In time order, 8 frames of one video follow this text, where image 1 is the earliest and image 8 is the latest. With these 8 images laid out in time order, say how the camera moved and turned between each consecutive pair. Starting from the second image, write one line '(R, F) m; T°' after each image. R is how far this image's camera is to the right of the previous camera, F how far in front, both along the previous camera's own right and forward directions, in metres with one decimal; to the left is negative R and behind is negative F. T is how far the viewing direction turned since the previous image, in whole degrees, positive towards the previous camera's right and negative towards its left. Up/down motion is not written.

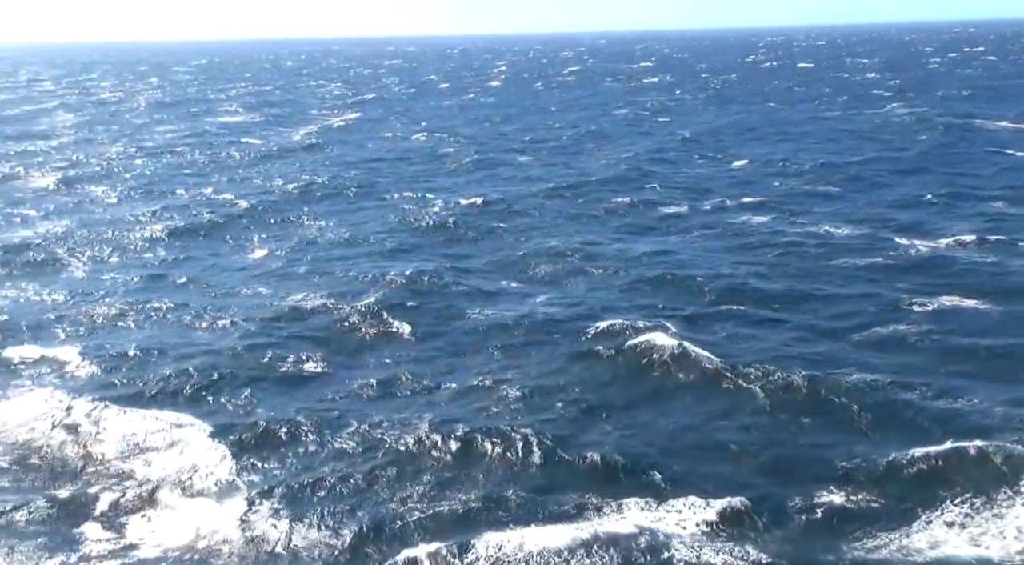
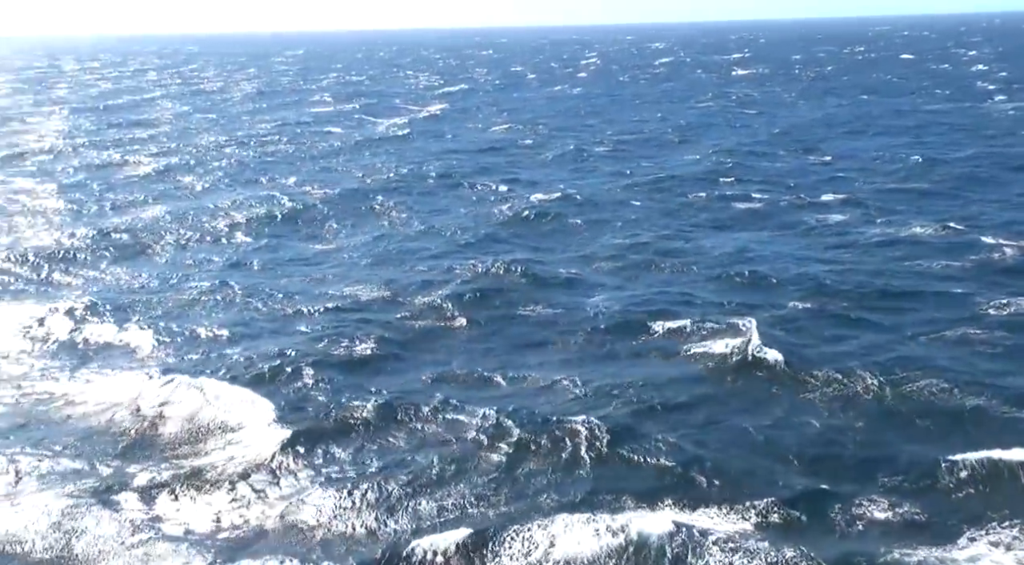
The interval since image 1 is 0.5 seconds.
(+1.6, -0.1) m; -6°
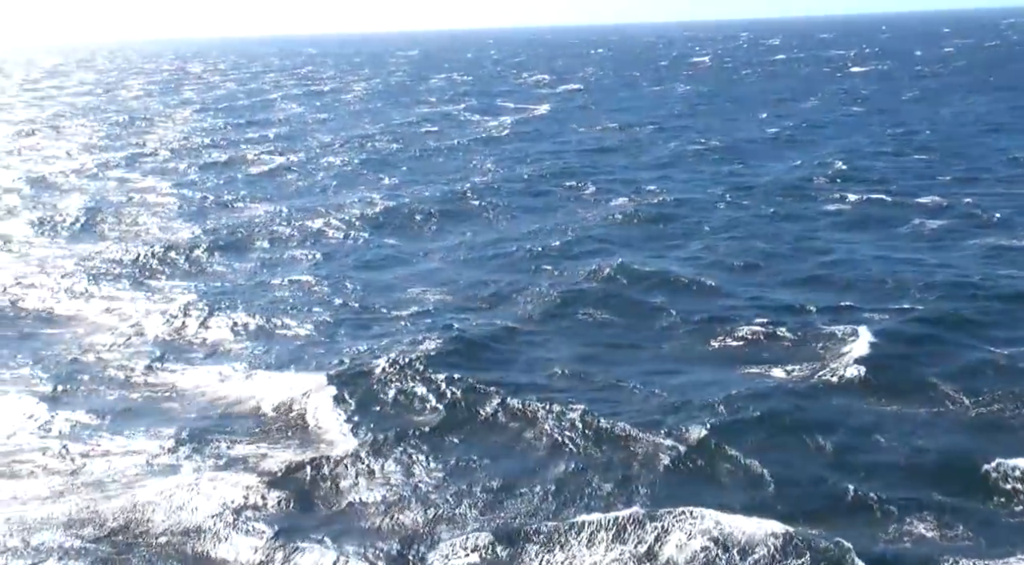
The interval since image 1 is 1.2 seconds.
(+2.1, 0.0) m; -8°
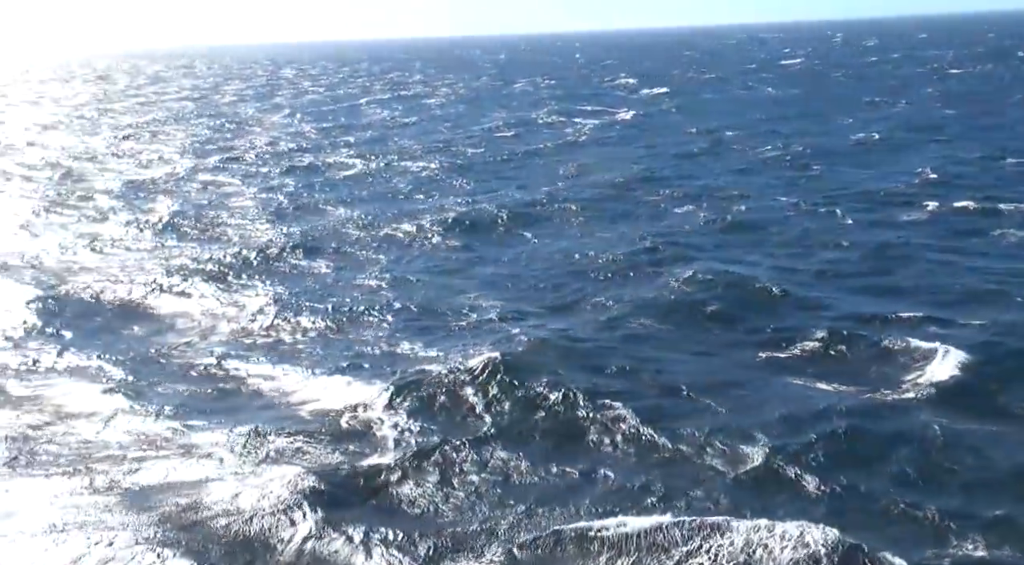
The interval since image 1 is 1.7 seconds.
(+1.5, +0.2) m; -6°
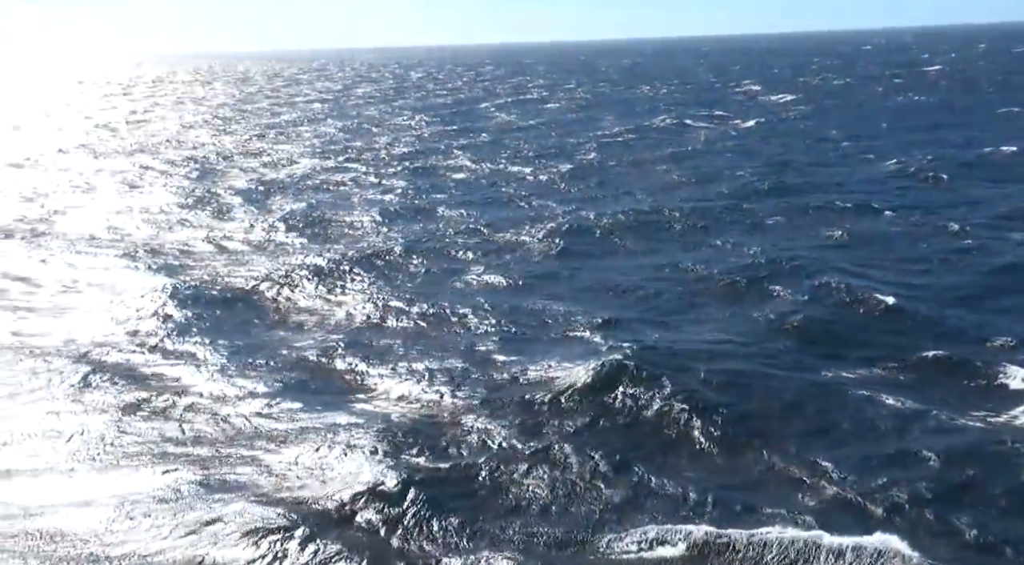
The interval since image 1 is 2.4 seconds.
(+2.0, +0.4) m; -8°
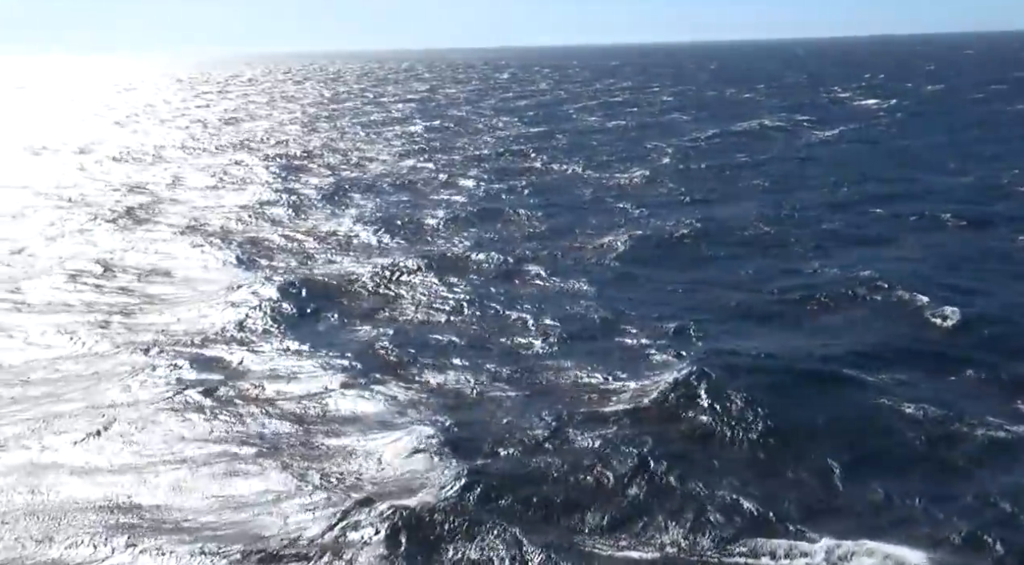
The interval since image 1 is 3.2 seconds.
(+2.0, +0.2) m; -6°
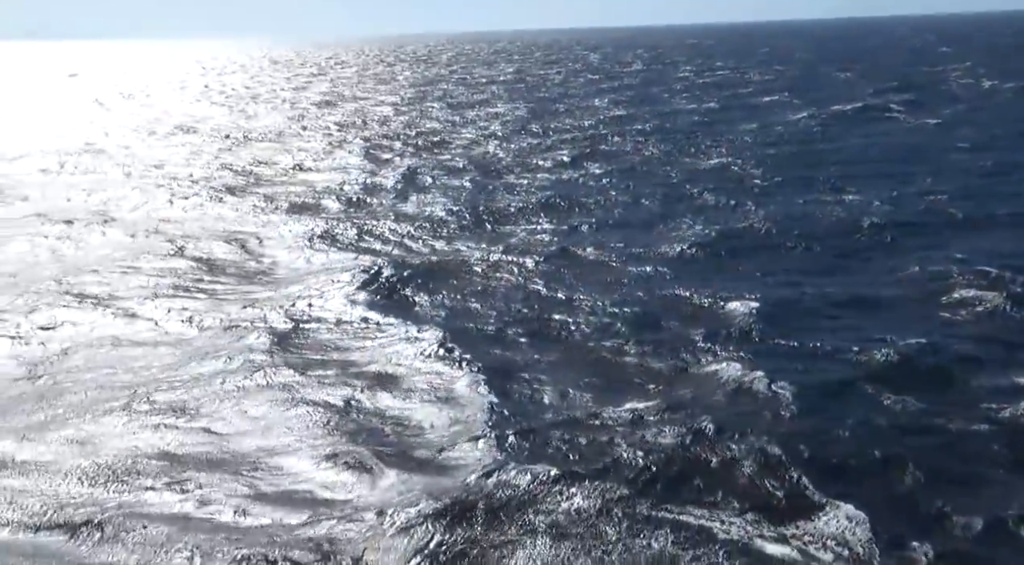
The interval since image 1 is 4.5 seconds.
(+0.4, -0.3) m; -4°
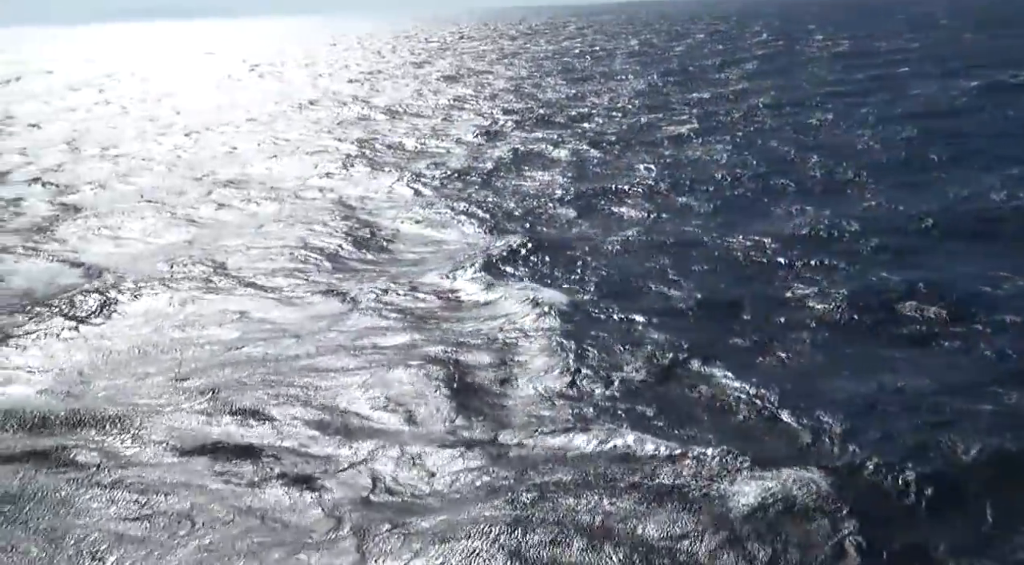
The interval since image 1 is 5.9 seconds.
(+1.9, -0.5) m; -8°
